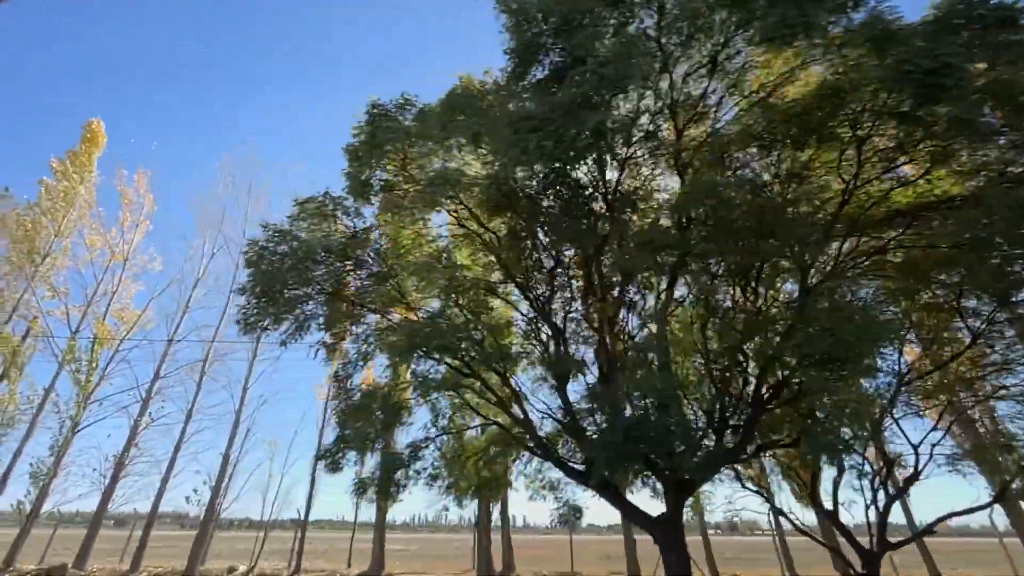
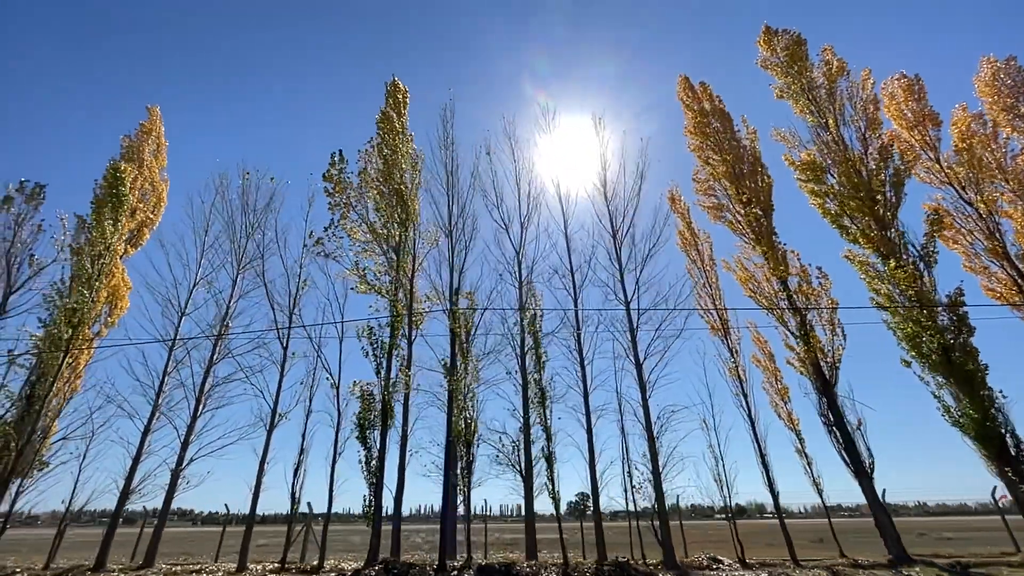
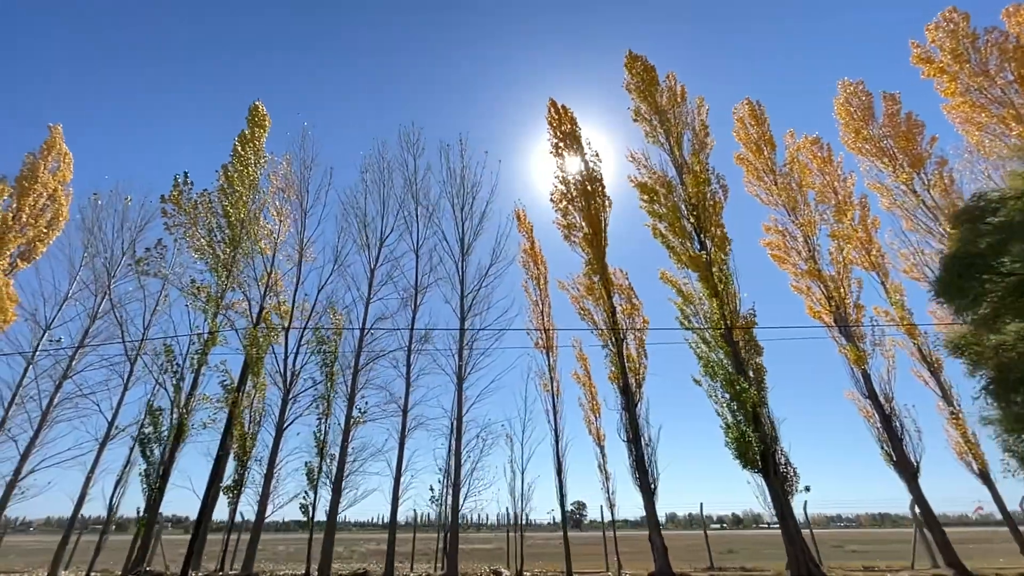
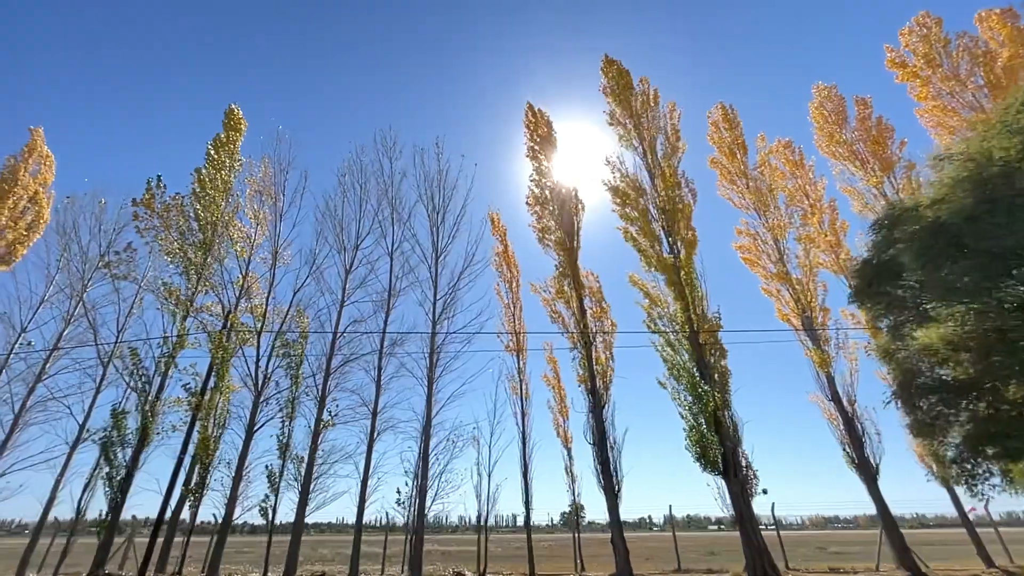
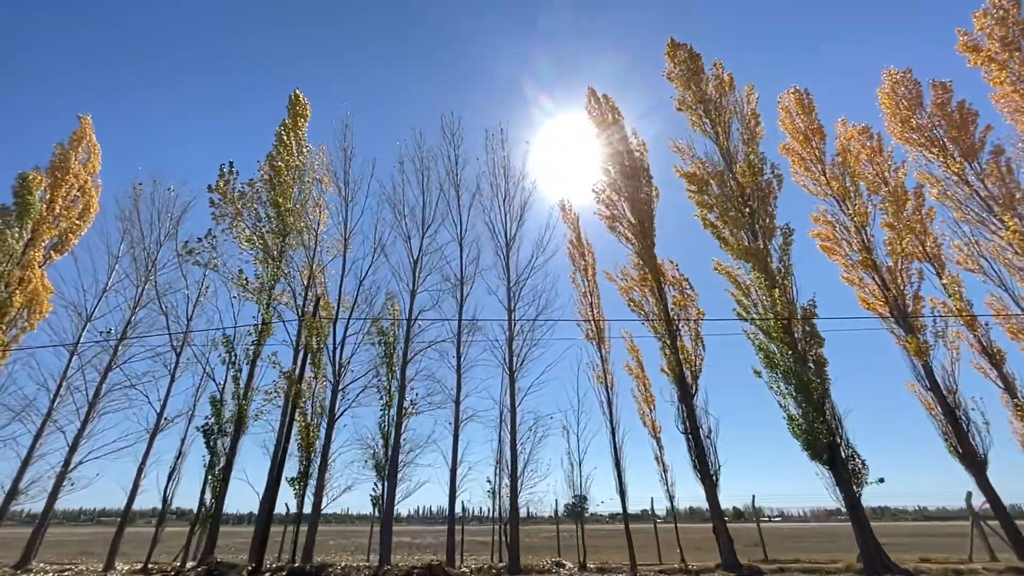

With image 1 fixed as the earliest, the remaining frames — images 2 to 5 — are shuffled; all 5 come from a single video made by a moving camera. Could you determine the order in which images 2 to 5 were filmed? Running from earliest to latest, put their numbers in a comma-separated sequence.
4, 3, 5, 2
